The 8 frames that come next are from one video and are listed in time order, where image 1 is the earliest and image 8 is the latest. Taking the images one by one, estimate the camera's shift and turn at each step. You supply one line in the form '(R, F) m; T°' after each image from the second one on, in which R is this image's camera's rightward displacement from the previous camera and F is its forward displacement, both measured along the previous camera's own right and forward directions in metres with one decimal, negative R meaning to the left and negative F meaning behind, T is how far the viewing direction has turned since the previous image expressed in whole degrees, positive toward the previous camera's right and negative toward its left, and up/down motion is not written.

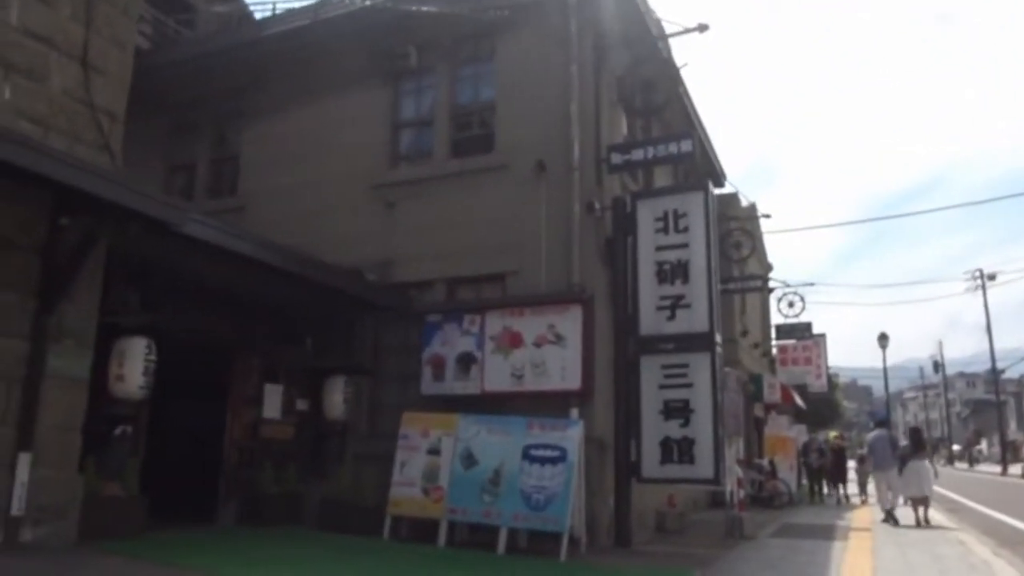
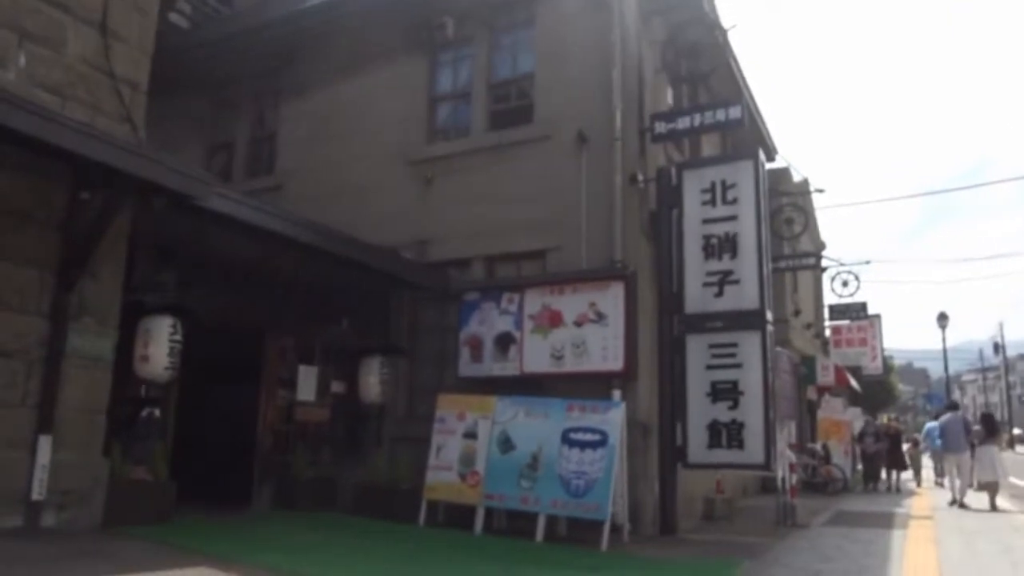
(+0.1, +0.4) m; -3°
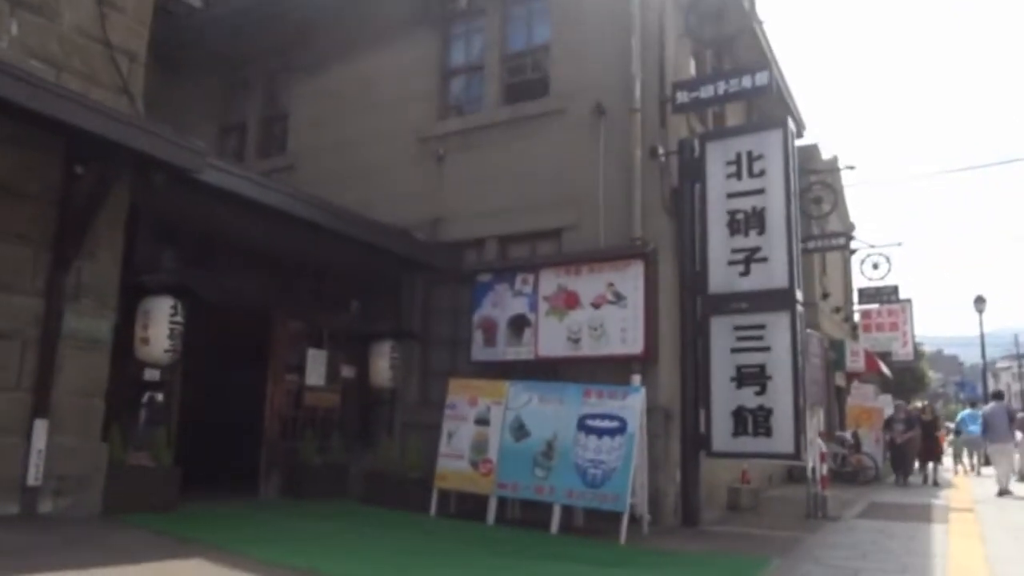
(+0.1, +0.5) m; -2°
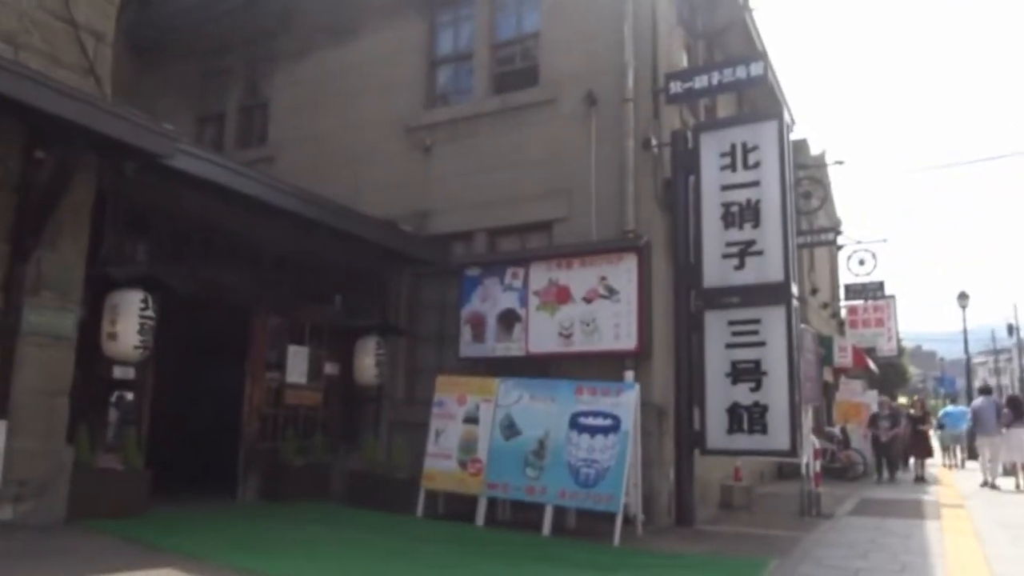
(-0.1, +0.3) m; +1°
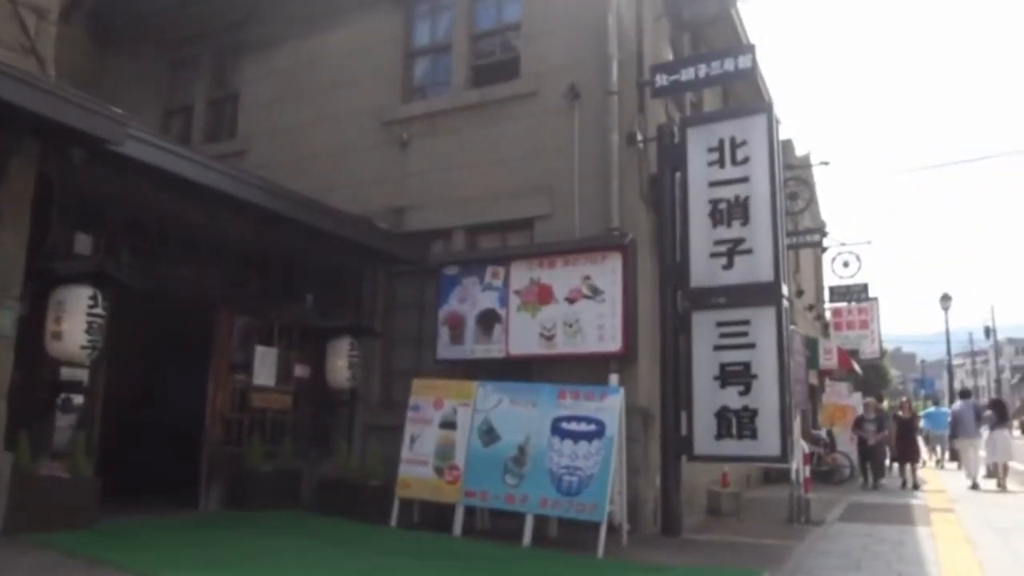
(0.0, +0.4) m; +1°
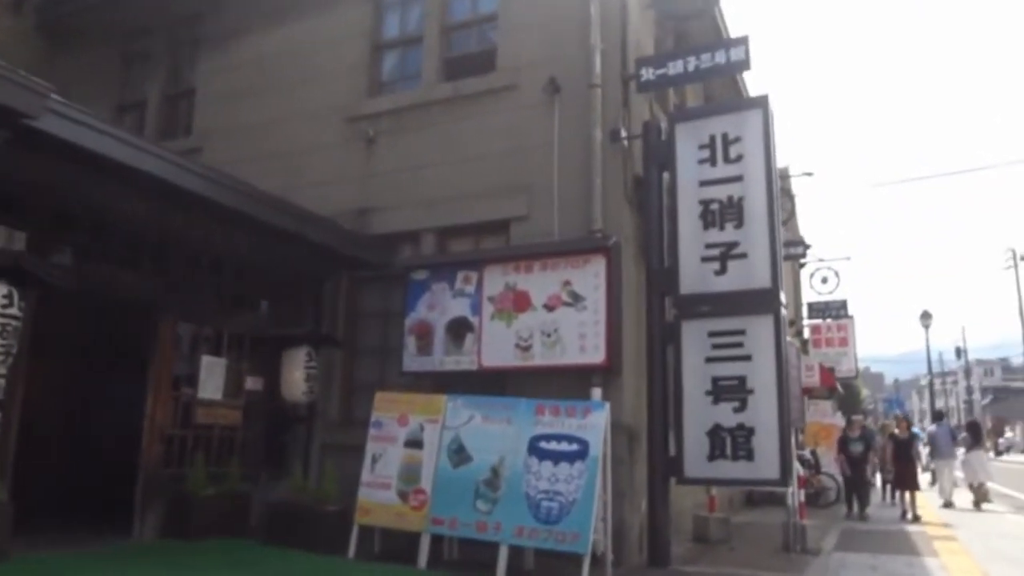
(0.0, +0.8) m; +2°
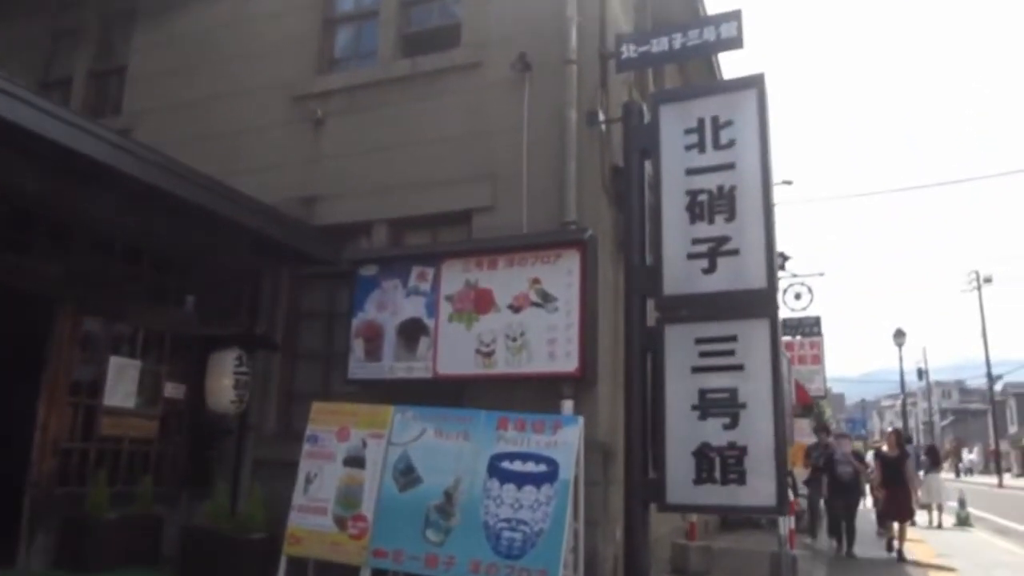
(0.0, +1.0) m; +2°
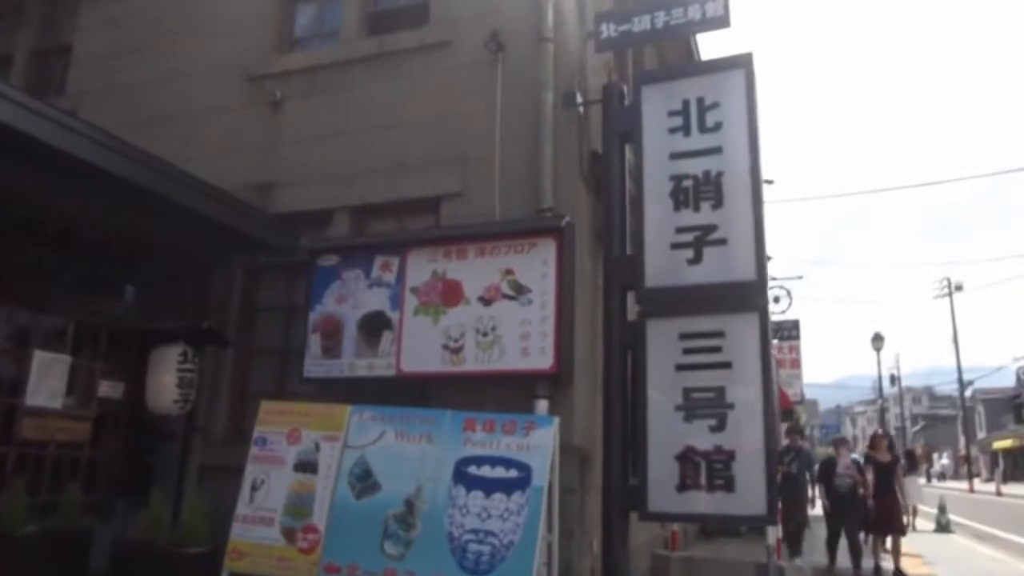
(0.0, +0.6) m; +2°
